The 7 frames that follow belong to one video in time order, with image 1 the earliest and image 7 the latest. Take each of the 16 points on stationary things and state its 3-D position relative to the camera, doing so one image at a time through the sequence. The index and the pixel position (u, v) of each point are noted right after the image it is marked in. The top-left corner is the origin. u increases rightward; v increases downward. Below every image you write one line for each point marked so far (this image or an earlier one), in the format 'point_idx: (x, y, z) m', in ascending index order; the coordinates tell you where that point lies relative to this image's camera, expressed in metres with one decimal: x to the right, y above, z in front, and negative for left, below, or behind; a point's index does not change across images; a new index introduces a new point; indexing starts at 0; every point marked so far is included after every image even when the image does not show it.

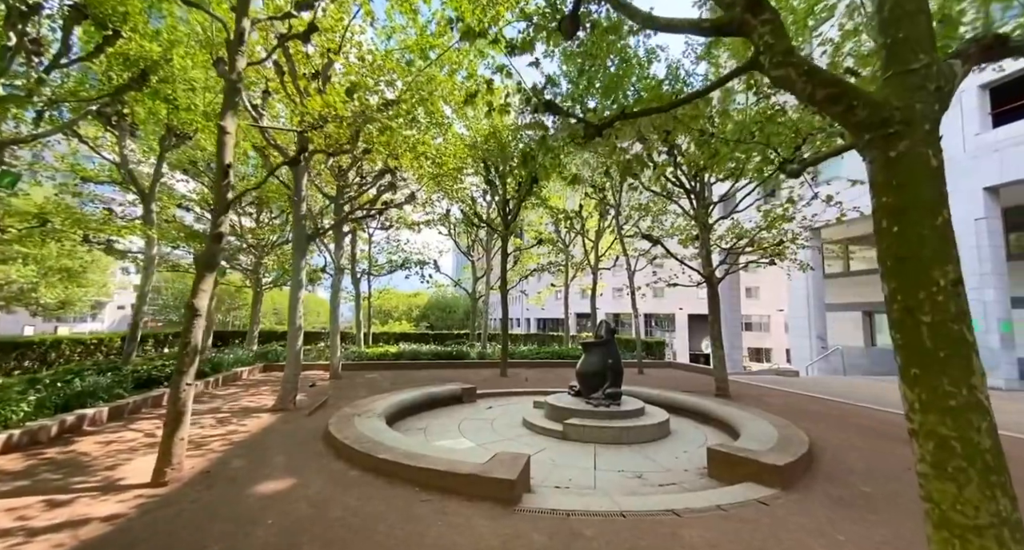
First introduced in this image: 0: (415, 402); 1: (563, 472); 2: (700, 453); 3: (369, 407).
0: (-2.0, -2.6, +9.0) m
1: (+0.7, -2.6, +5.7) m
2: (+2.8, -2.7, +6.5) m
3: (-2.6, -2.4, +7.9) m
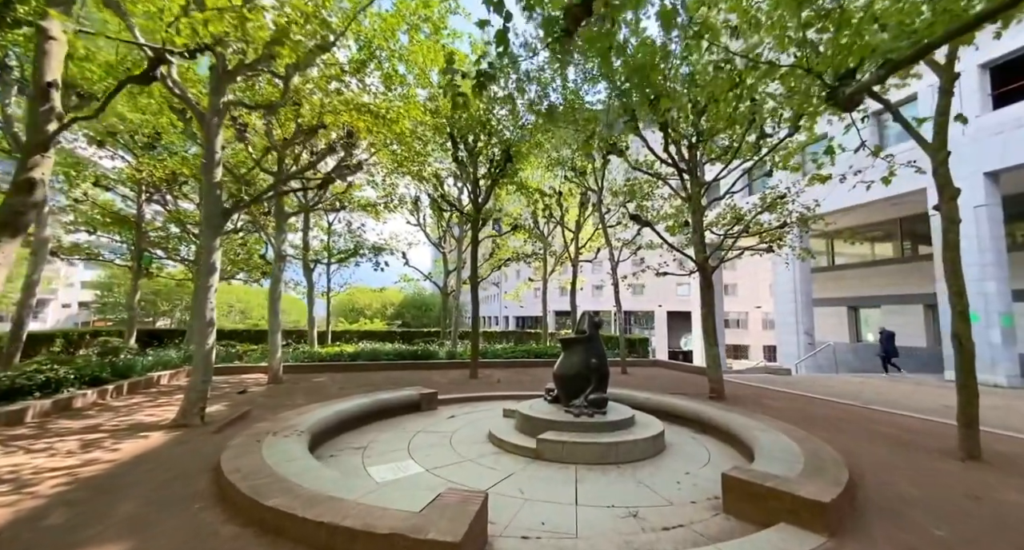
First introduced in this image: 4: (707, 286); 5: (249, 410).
0: (-2.6, -2.4, +7.4) m
1: (+0.2, -2.3, +4.2) m
2: (+2.3, -2.4, +5.1) m
3: (-3.2, -2.1, +6.3) m
4: (+4.5, -0.2, +10.1) m
5: (-4.8, -2.4, +7.9) m
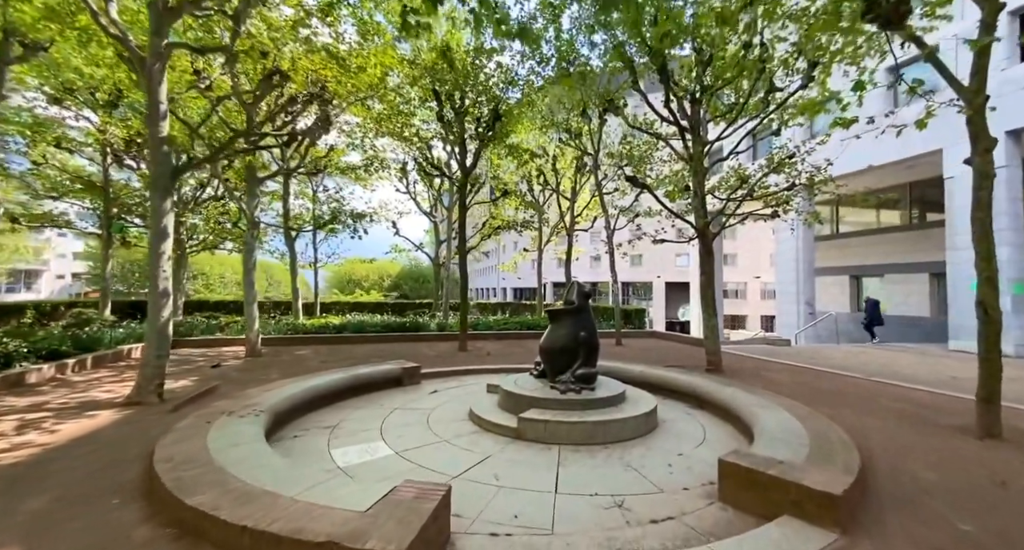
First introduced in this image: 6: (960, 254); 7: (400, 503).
0: (-2.8, -1.8, +6.9) m
1: (0.0, -2.0, +3.8) m
2: (+2.0, -2.0, +4.7) m
3: (-3.4, -1.7, +5.8) m
4: (+4.2, +0.5, +9.5) m
5: (-5.0, -1.9, +7.4) m
6: (+13.2, +0.6, +12.7) m
7: (-0.8, -1.5, +2.9) m
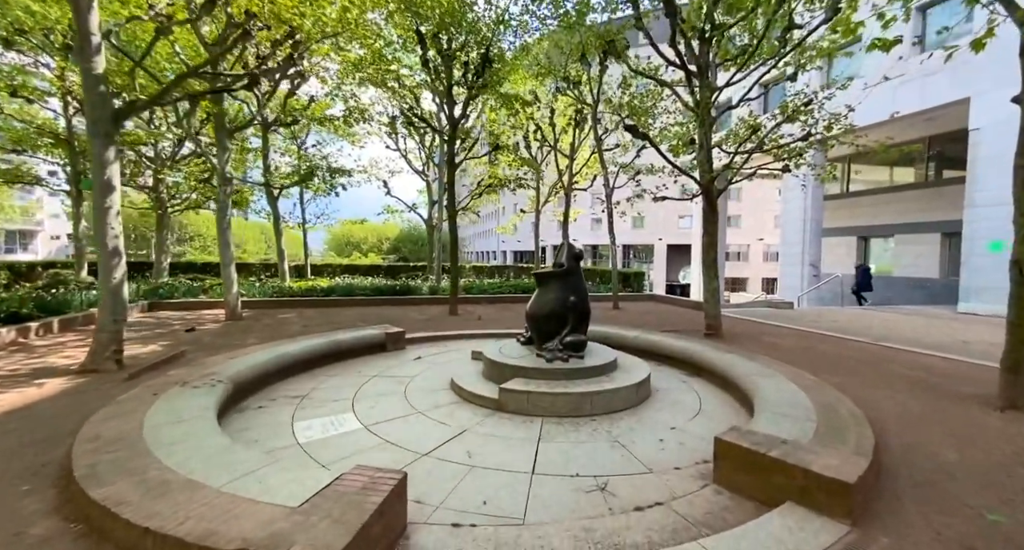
0: (-3.1, -1.2, +6.5) m
1: (-0.3, -1.6, +3.4) m
2: (+1.8, -1.6, +4.3) m
3: (-3.7, -1.2, +5.4) m
4: (+4.0, +1.3, +8.8) m
5: (-5.2, -1.2, +7.0) m
6: (+13.0, +1.7, +12.0) m
7: (-1.0, -1.3, +2.5) m
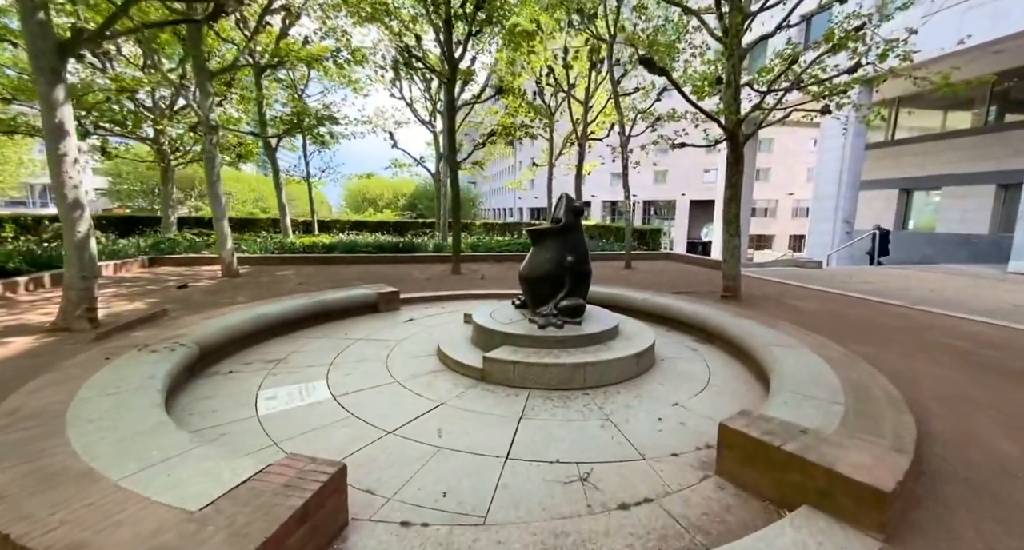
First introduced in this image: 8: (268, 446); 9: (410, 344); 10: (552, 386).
0: (-3.1, -0.6, +6.2) m
1: (-0.5, -1.3, +3.0) m
2: (+1.6, -1.2, +3.8) m
3: (-3.8, -0.6, +5.1) m
4: (+4.0, +2.1, +7.9) m
5: (-5.3, -0.5, +6.7) m
6: (+13.2, +2.8, +10.6) m
7: (-1.2, -1.1, +2.1) m
8: (-1.8, -1.2, +3.2) m
9: (-1.3, -0.9, +5.5) m
10: (+0.4, -1.1, +4.3) m
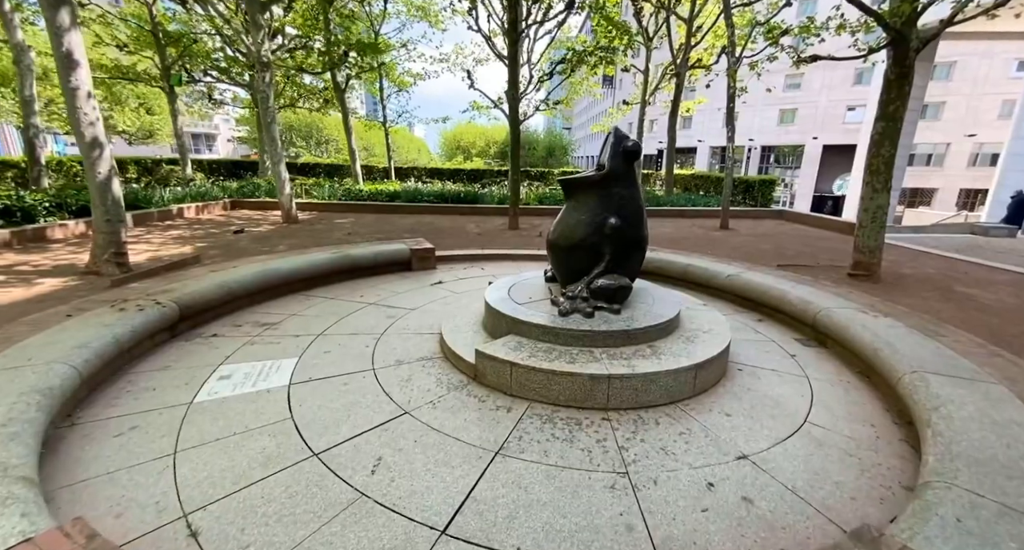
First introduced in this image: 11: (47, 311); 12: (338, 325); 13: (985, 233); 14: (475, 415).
0: (-2.6, 0.0, +5.6) m
1: (-0.8, -1.2, +2.0) m
2: (+1.5, -1.1, +2.3) m
3: (-3.5, -0.1, +4.7) m
4: (+4.8, +2.5, +5.4) m
5: (-4.6, +0.3, +6.6) m
6: (+14.3, +2.9, +6.1) m
7: (-1.7, -1.0, +1.3) m
8: (-2.0, -1.0, +2.5) m
9: (-1.0, -0.4, +4.6) m
10: (+0.4, -0.9, +3.1) m
11: (-4.1, -0.3, +3.8) m
12: (-1.8, -0.5, +4.5) m
13: (+11.8, +1.1, +10.9) m
14: (-0.2, -0.9, +3.0) m
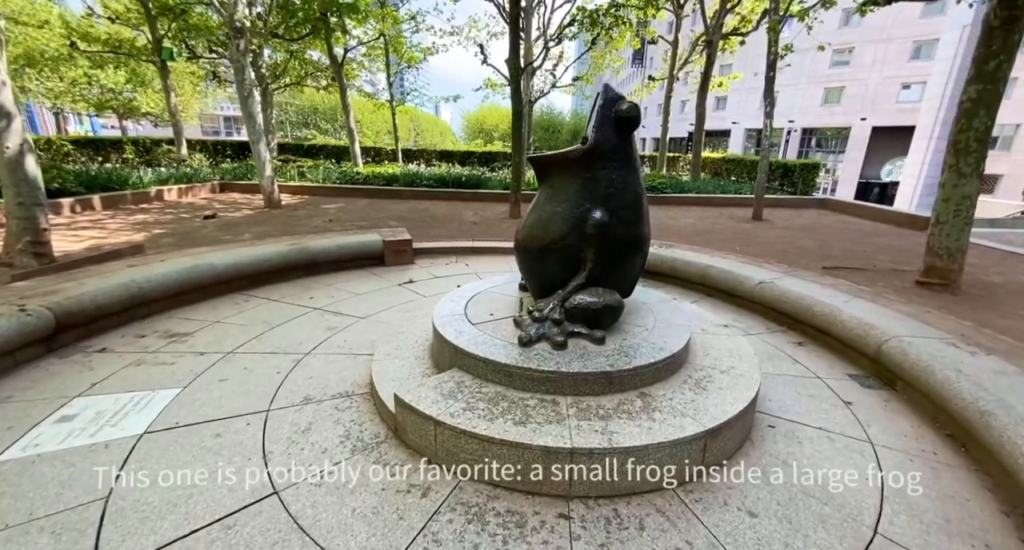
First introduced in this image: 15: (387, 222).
0: (-2.9, +0.1, +4.8) m
1: (-1.2, -1.3, +1.1) m
2: (+1.0, -1.3, +1.3) m
3: (-3.8, -0.1, +3.9) m
4: (+4.6, +2.3, +4.1) m
5: (-4.8, +0.4, +5.8) m
6: (+14.2, +2.6, +4.2) m
7: (-2.2, -1.1, +0.4) m
8: (-2.4, -1.1, +1.7) m
9: (-1.3, -0.5, +3.7) m
10: (0.0, -1.0, +2.1) m
11: (-4.4, -0.3, +3.1) m
12: (-2.1, -0.5, +3.6) m
13: (+11.9, +1.0, +9.2) m
14: (-0.6, -1.0, +2.0) m
15: (-2.3, +1.0, +8.1) m
